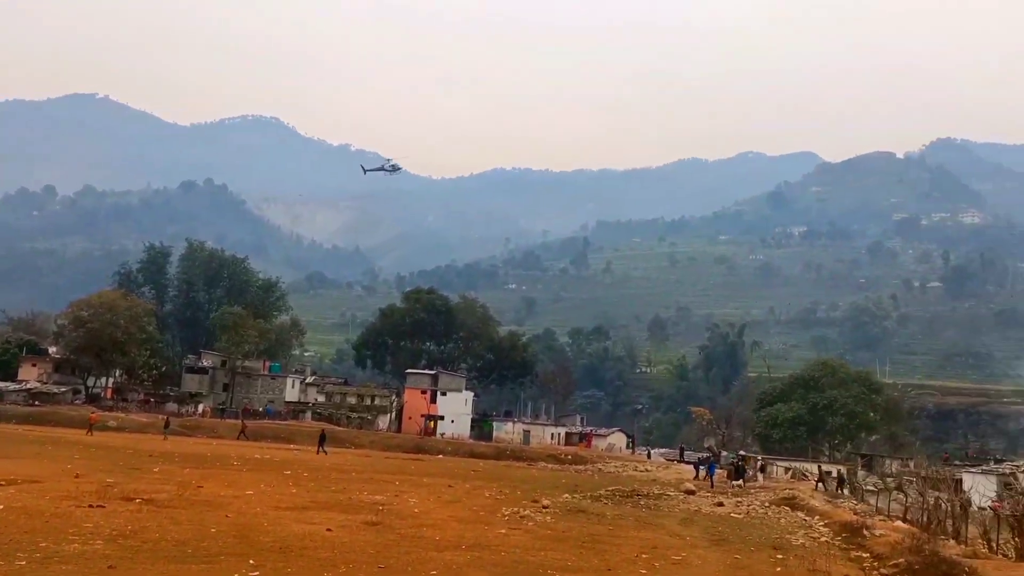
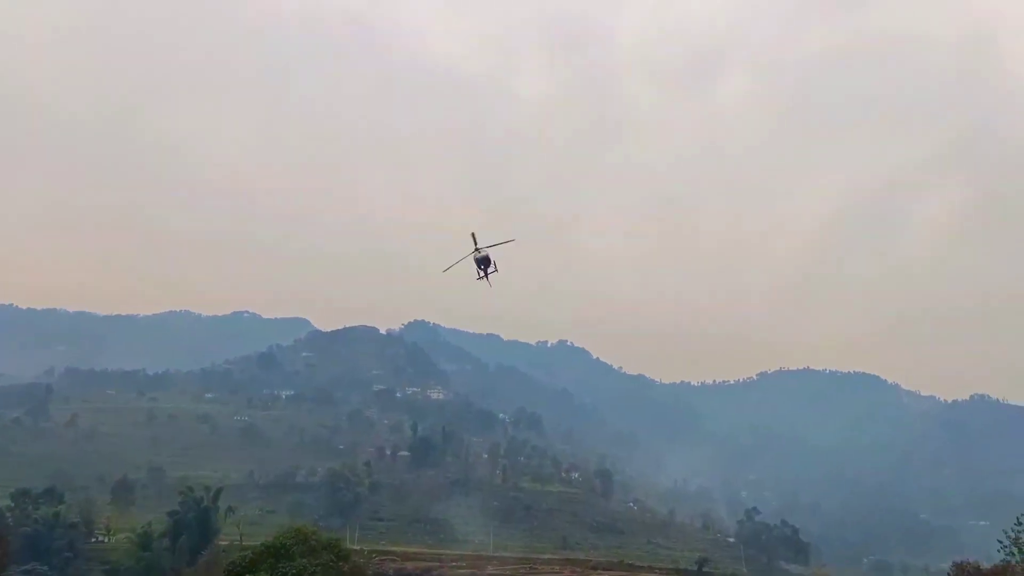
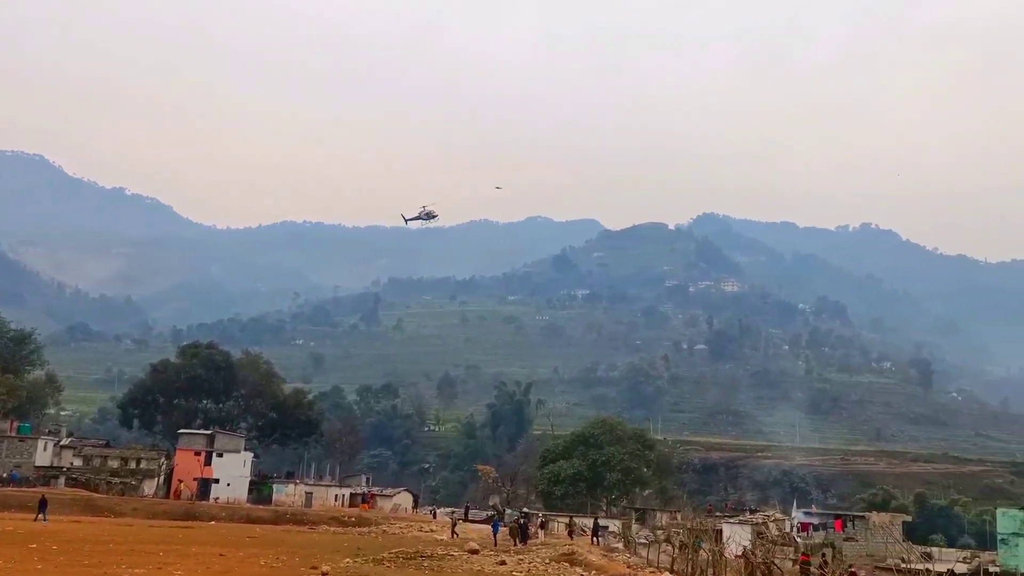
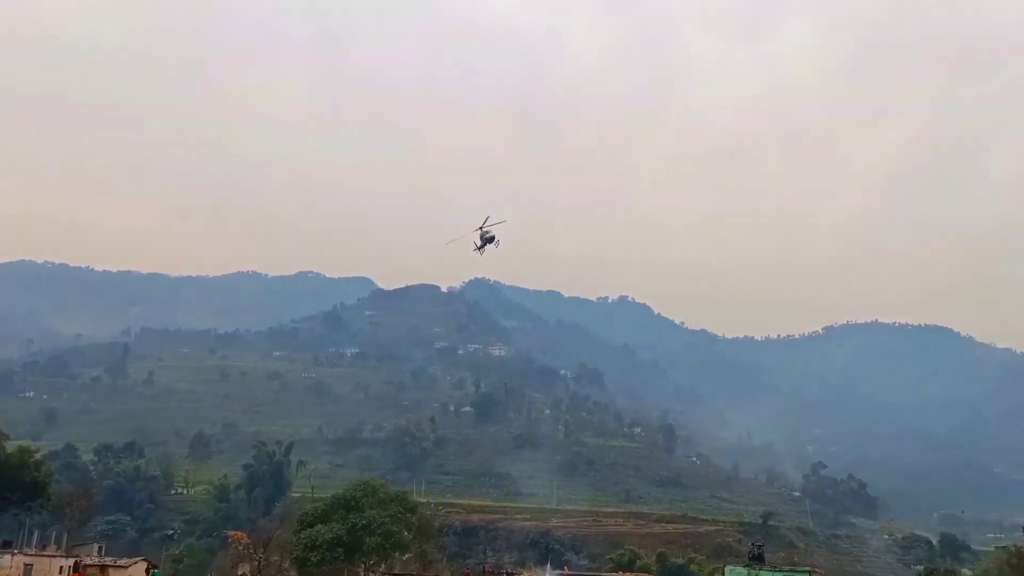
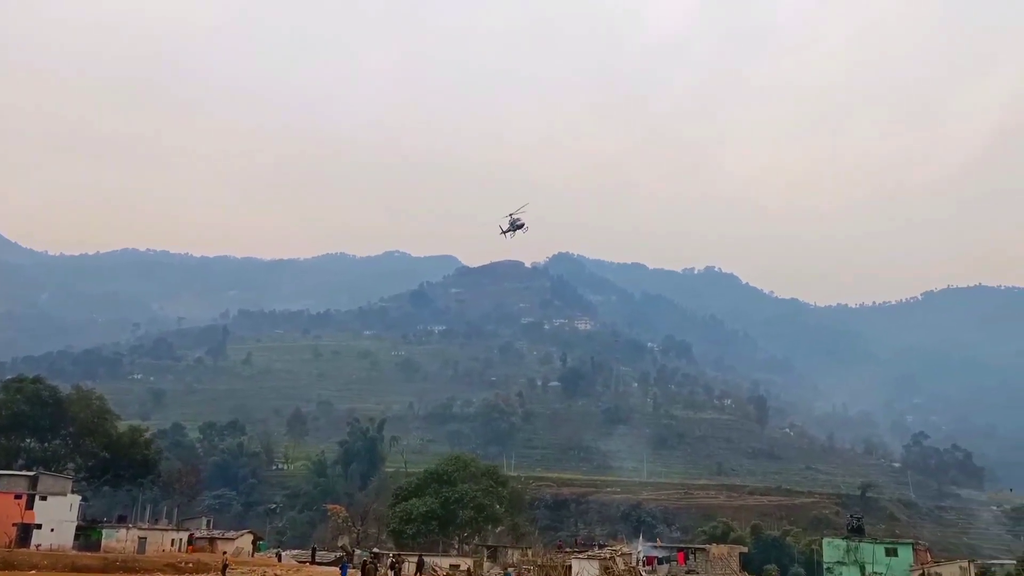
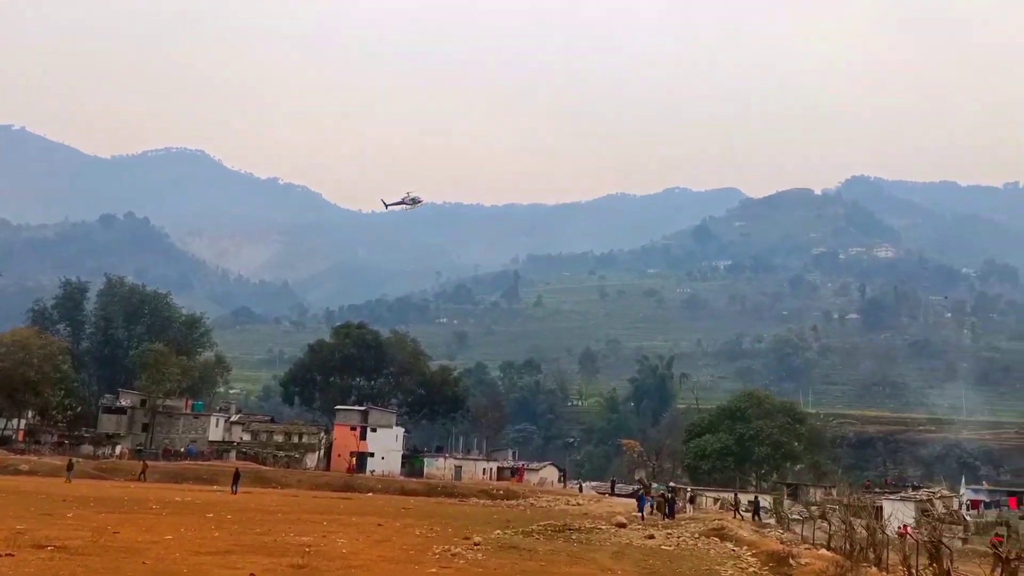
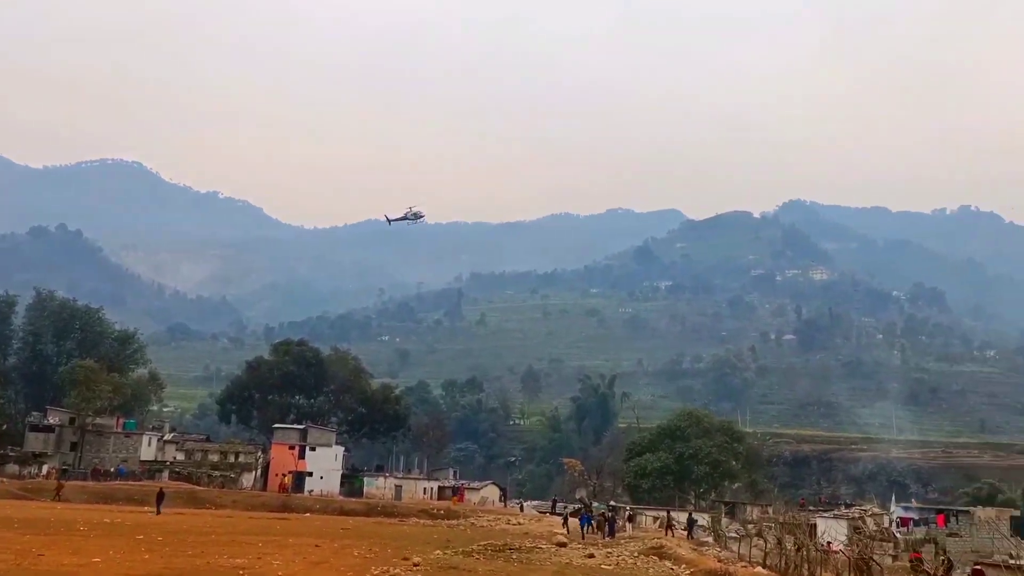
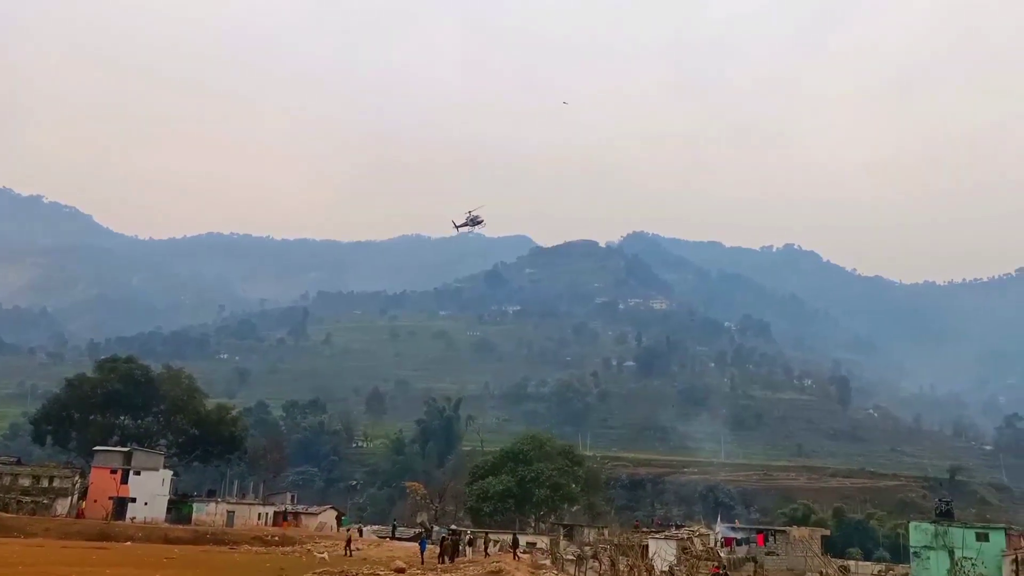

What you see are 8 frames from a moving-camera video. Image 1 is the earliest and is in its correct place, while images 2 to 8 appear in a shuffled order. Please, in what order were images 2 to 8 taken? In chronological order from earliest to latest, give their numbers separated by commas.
6, 7, 3, 8, 5, 4, 2
